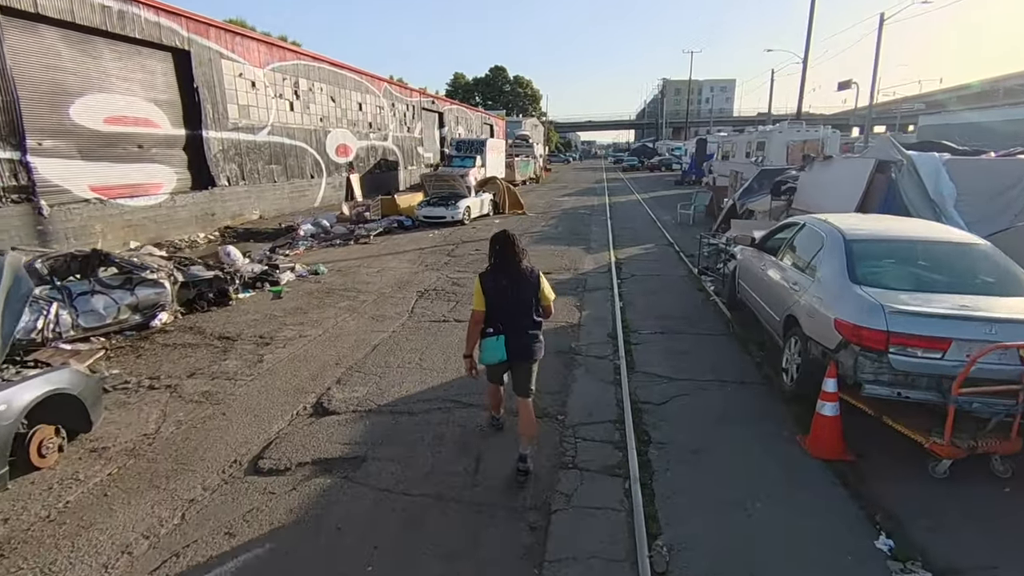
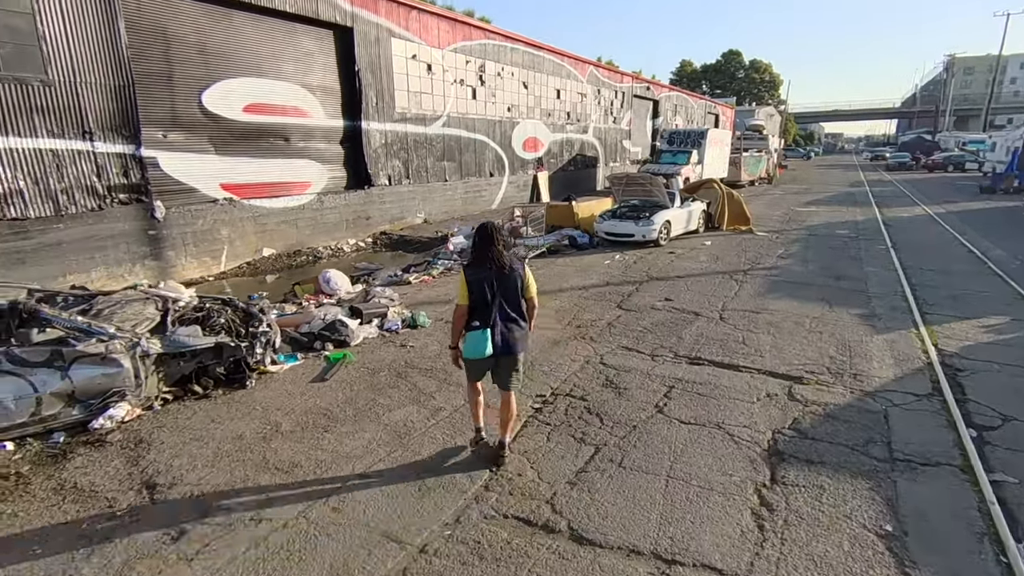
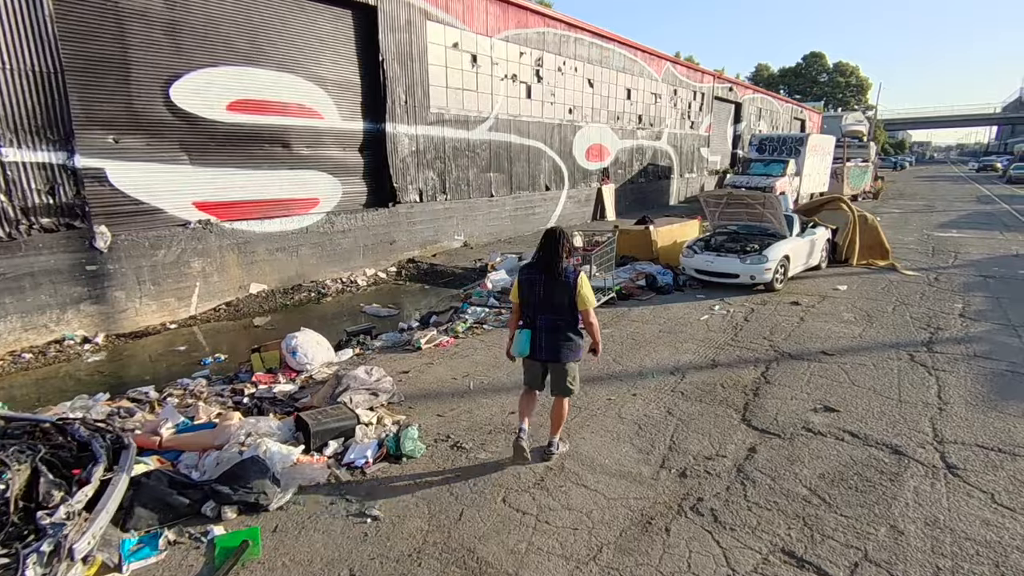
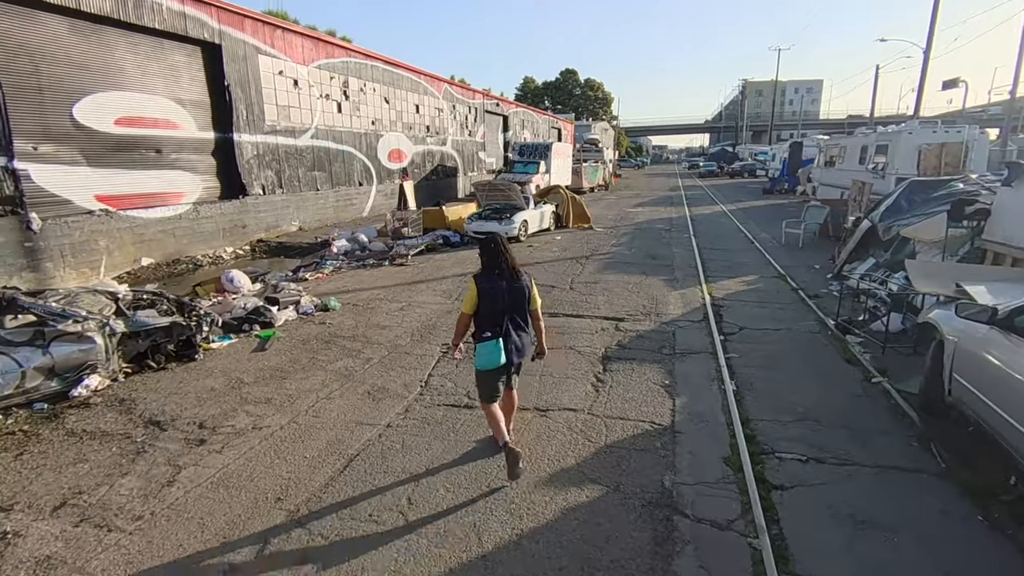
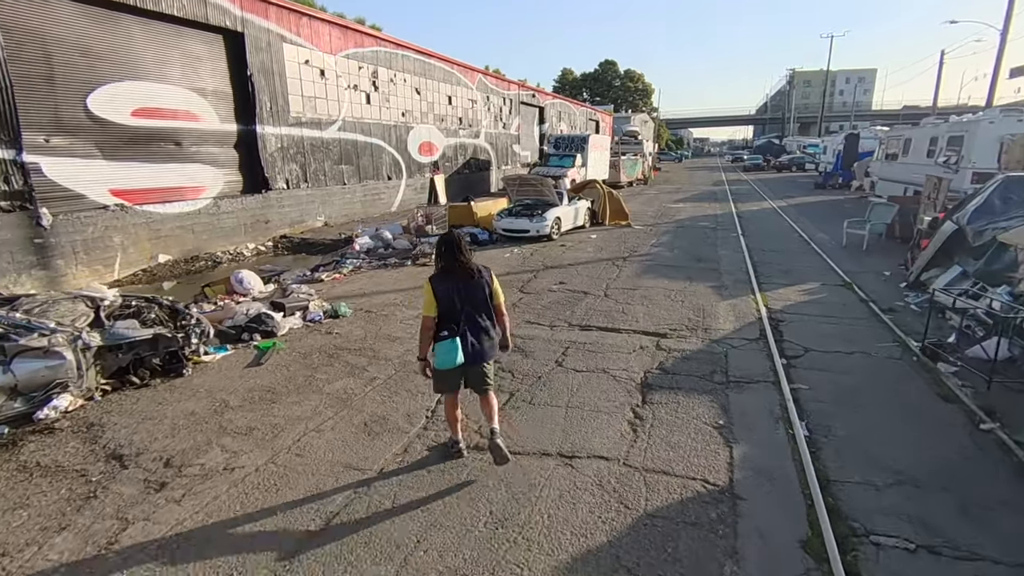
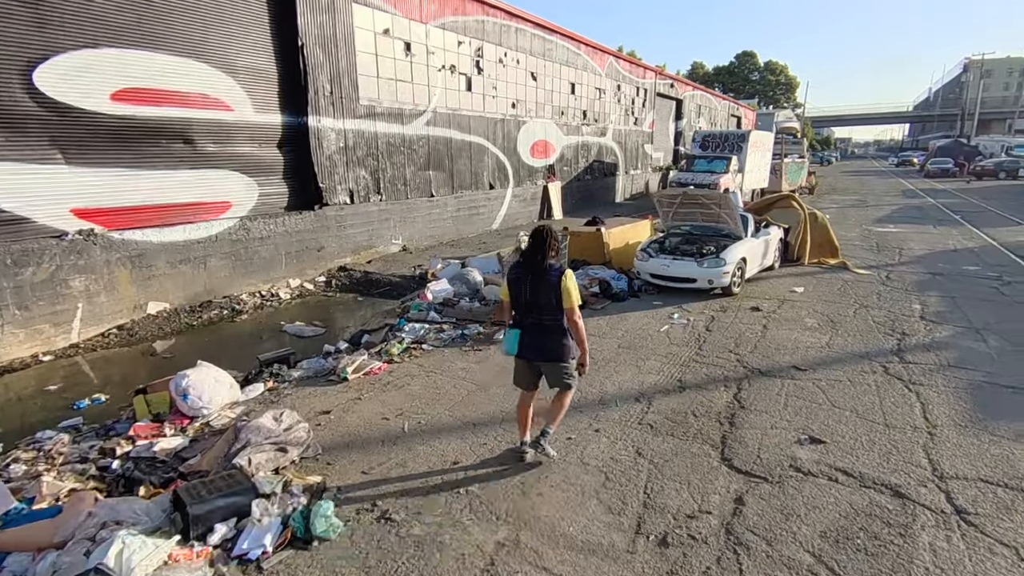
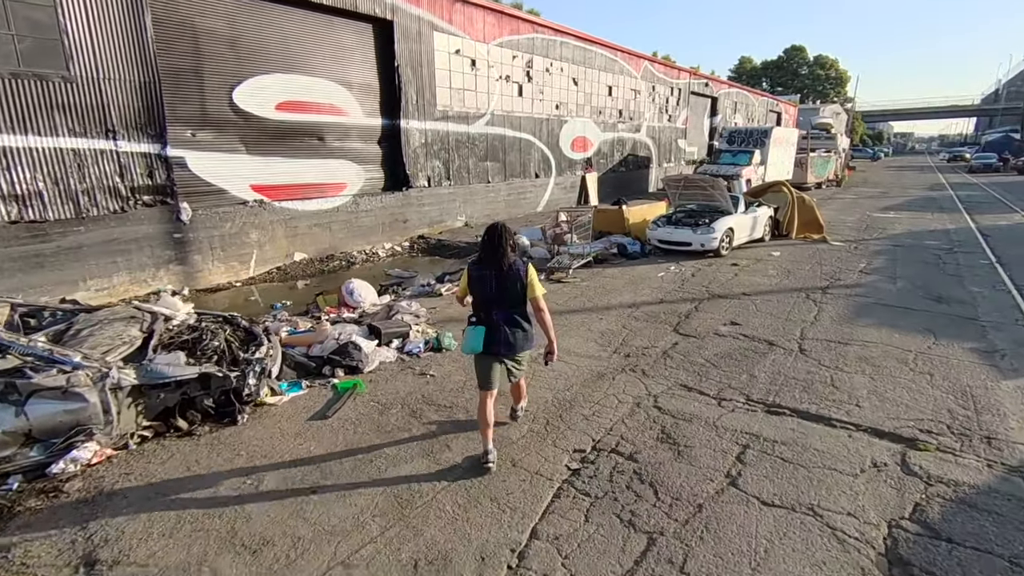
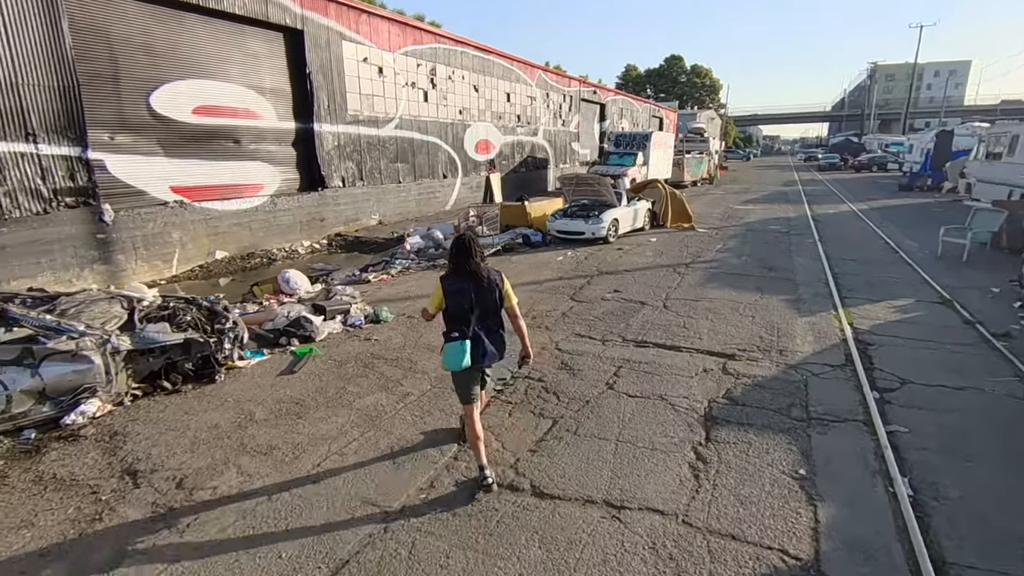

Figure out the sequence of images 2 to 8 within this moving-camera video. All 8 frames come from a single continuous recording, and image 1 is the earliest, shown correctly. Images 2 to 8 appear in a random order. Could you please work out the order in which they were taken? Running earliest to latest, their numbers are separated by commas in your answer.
4, 5, 8, 2, 7, 3, 6
